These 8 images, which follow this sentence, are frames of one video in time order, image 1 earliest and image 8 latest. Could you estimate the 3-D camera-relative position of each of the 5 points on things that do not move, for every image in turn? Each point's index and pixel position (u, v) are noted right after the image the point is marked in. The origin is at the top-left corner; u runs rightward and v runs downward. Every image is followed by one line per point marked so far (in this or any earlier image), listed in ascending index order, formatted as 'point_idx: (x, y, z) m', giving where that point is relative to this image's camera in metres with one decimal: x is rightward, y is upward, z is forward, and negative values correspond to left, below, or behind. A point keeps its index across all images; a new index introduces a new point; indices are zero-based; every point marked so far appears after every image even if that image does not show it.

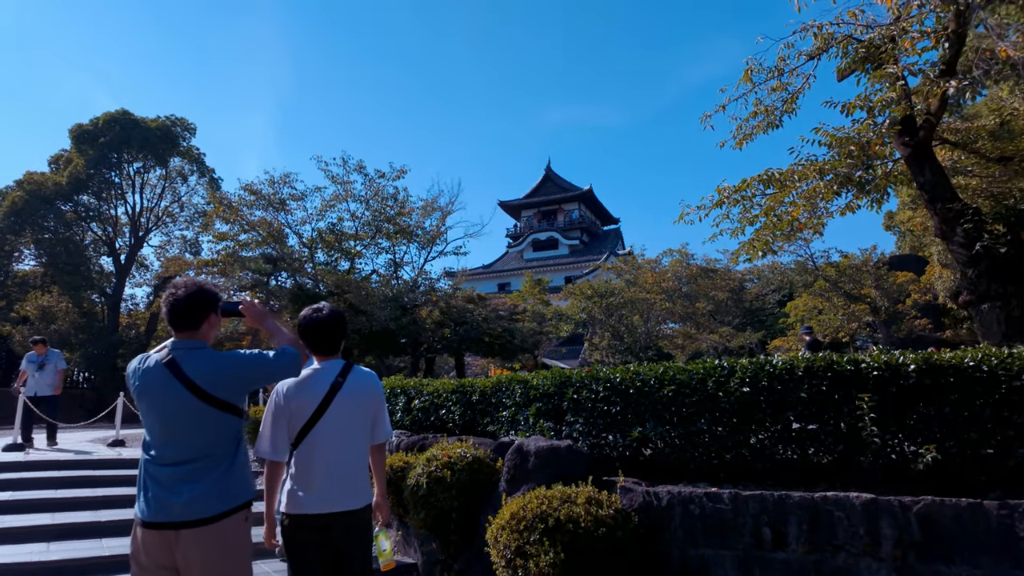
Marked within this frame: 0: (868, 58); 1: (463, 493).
0: (+4.4, +2.8, +8.5) m
1: (-0.3, -1.4, +4.8) m
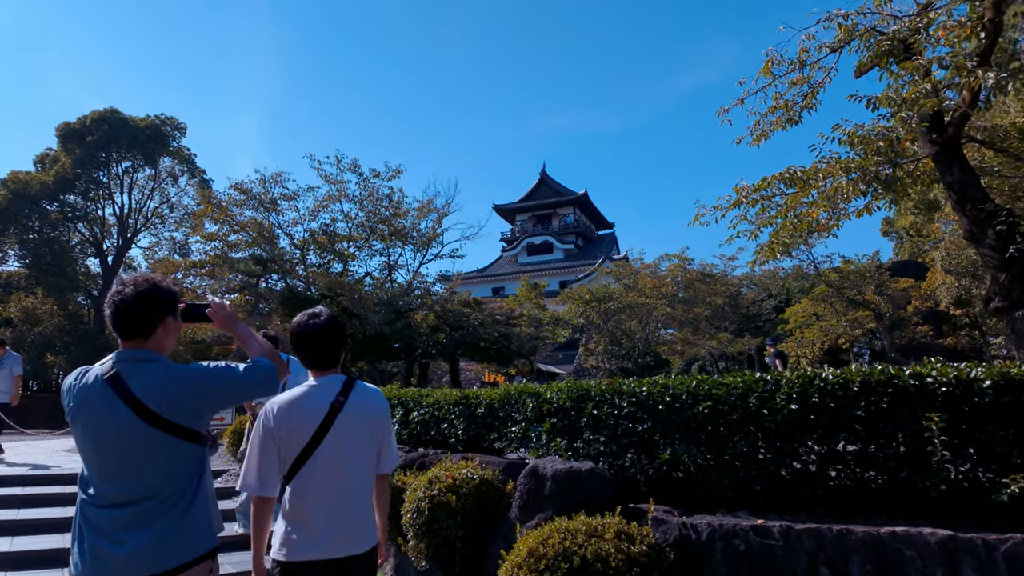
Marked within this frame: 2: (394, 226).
0: (+4.4, +2.7, +8.0) m
1: (-0.3, -1.5, +4.3) m
2: (-3.0, +1.6, +17.5) m
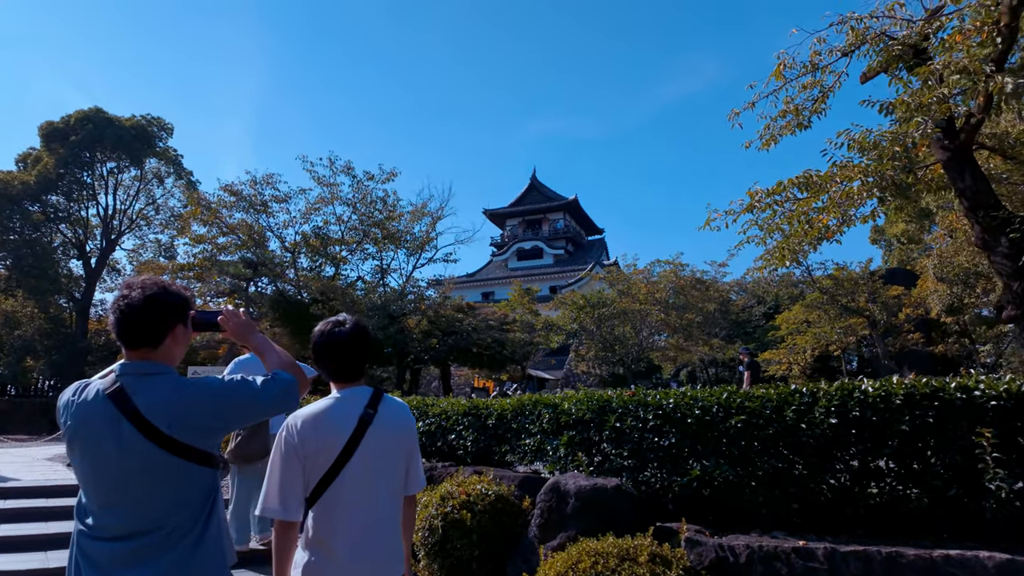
0: (+4.5, +2.7, +7.9) m
1: (-0.2, -1.5, +4.1) m
2: (-3.1, +1.4, +17.3) m
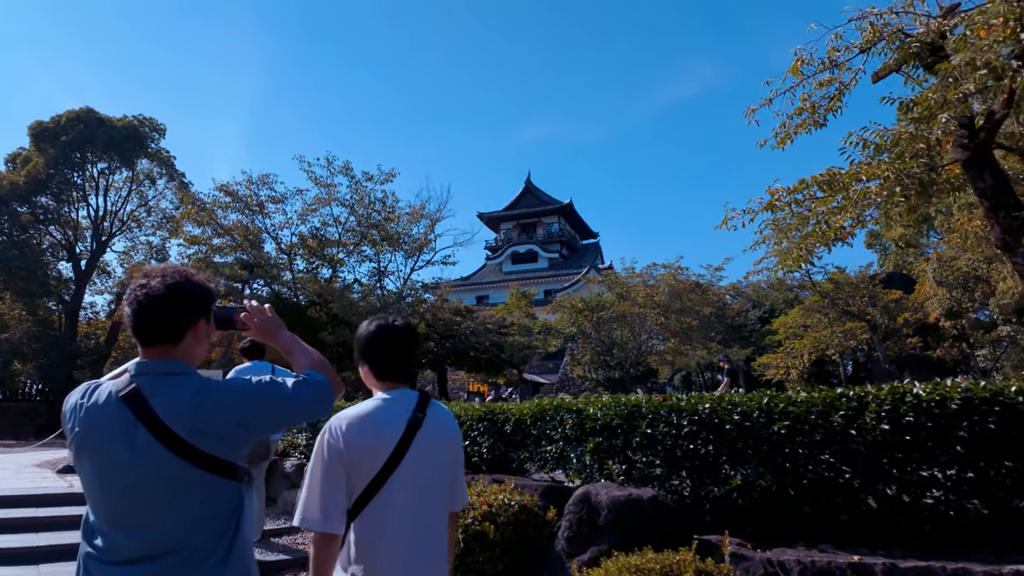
0: (+4.6, +2.6, +7.7) m
1: (0.0, -1.5, +3.8) m
2: (-3.1, +1.4, +17.0) m
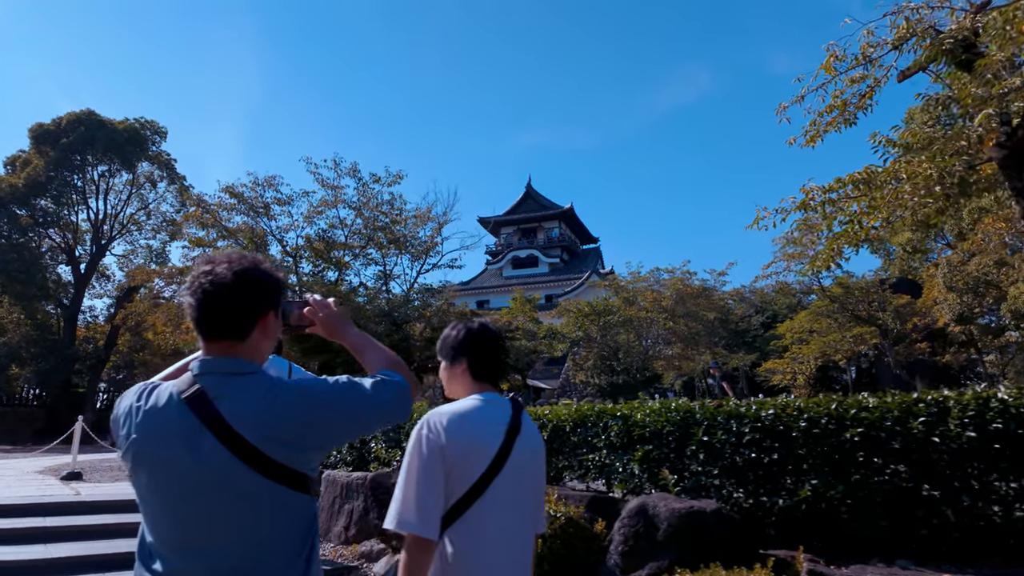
0: (+4.8, +2.6, +7.6) m
1: (+0.2, -1.5, +3.6) m
2: (-2.9, +1.3, +16.8) m
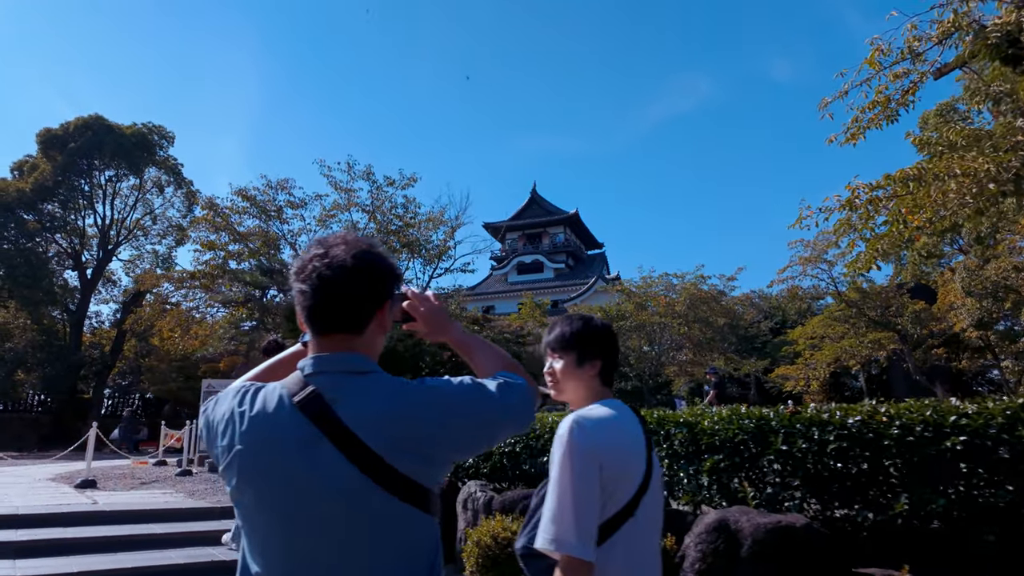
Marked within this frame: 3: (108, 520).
0: (+5.2, +2.6, +7.3) m
1: (+0.5, -1.5, +3.4) m
2: (-2.5, +1.2, +16.6) m
3: (-3.8, -2.2, +6.5) m
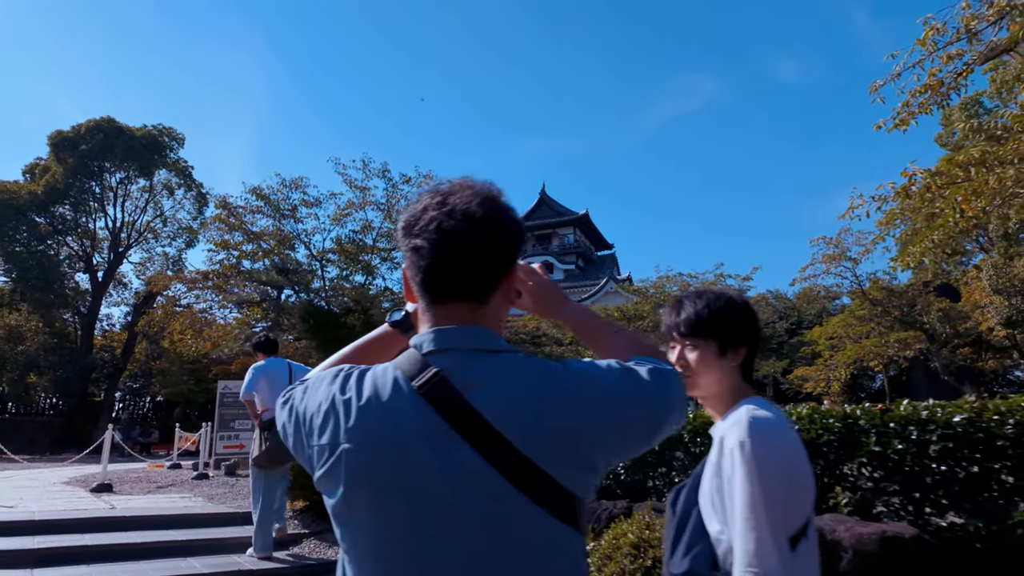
0: (+5.5, +2.7, +7.0) m
1: (+0.8, -1.4, +3.0) m
2: (-2.1, +1.2, +16.3) m
3: (-3.5, -2.1, +6.2) m
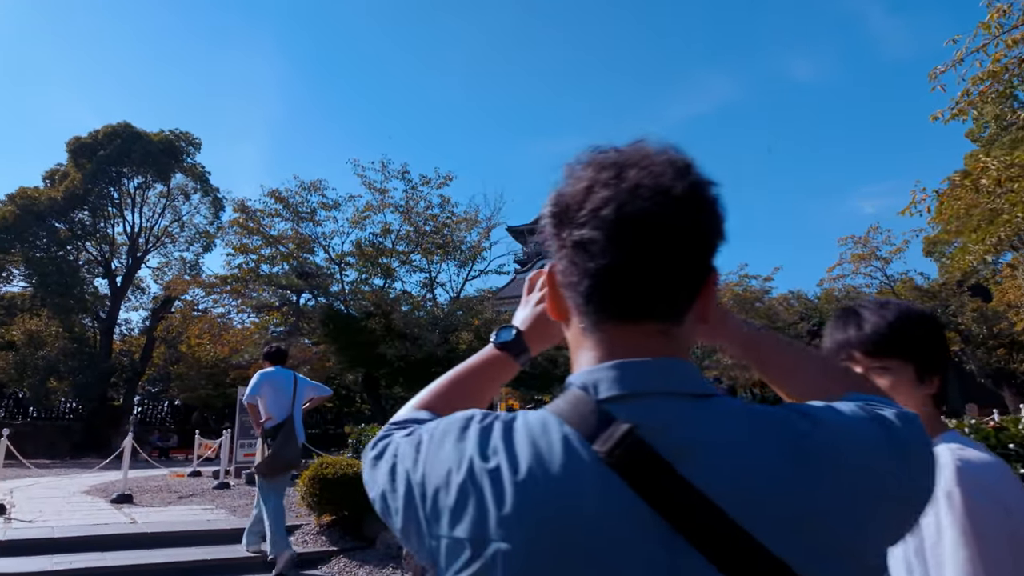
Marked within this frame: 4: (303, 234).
0: (+5.8, +2.7, +6.6) m
1: (+1.1, -1.4, +2.7) m
2: (-1.6, +1.1, +16.0) m
3: (-3.2, -2.2, +6.0) m
4: (-4.6, +1.2, +15.4) m
